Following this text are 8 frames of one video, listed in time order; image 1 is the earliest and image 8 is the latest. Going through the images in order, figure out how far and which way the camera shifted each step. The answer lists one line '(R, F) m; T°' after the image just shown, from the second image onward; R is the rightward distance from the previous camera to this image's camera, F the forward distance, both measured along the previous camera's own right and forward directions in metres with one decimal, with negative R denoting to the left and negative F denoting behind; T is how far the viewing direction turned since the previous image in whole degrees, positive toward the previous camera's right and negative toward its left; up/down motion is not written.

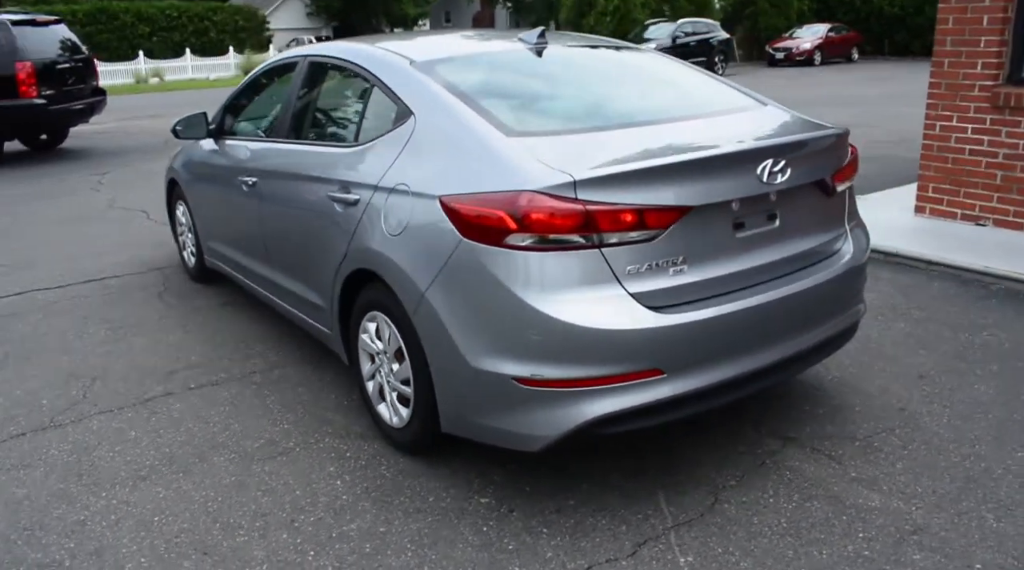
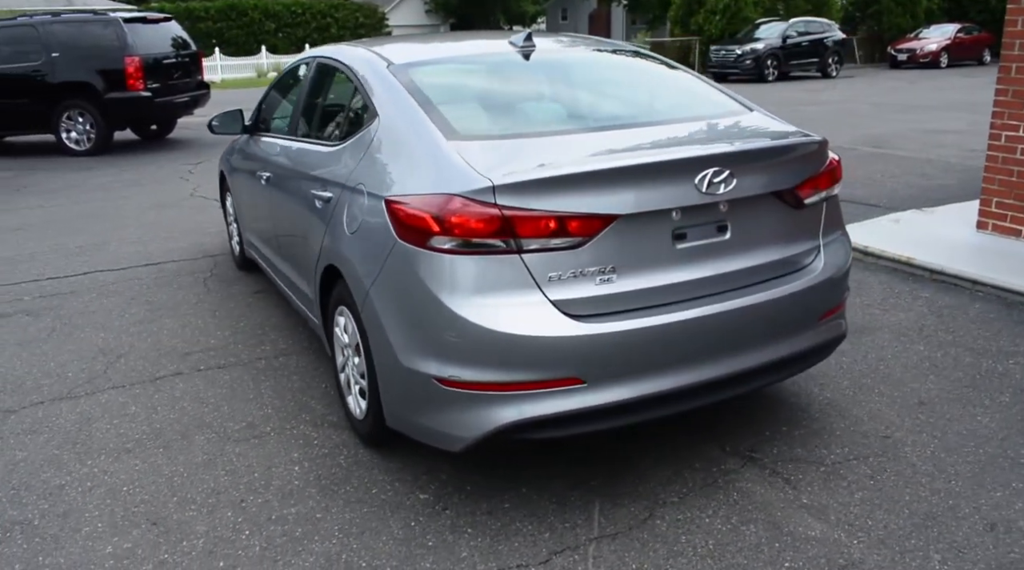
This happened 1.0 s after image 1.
(+0.6, 0.0) m; -8°
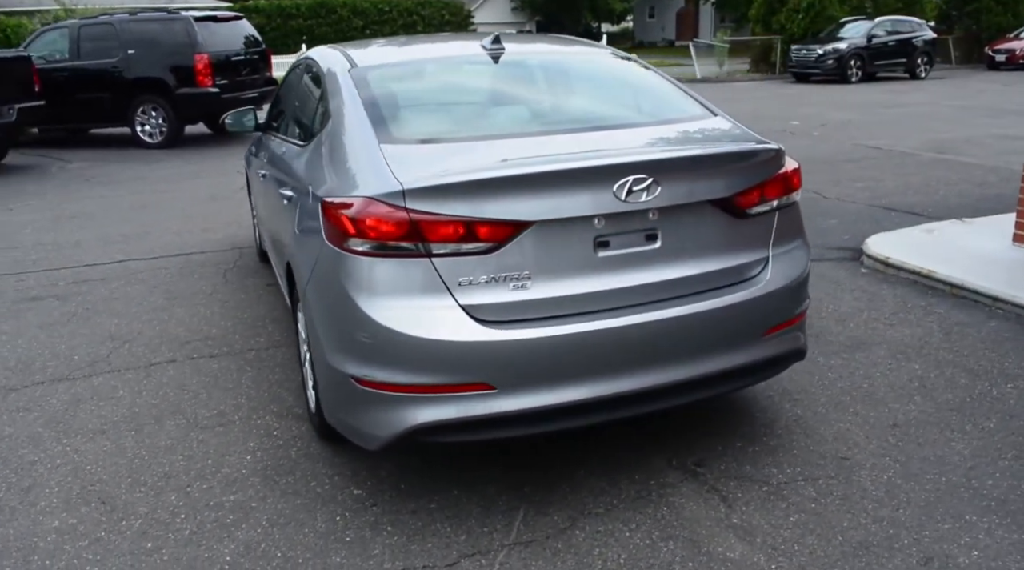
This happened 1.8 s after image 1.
(+0.5, 0.0) m; -6°
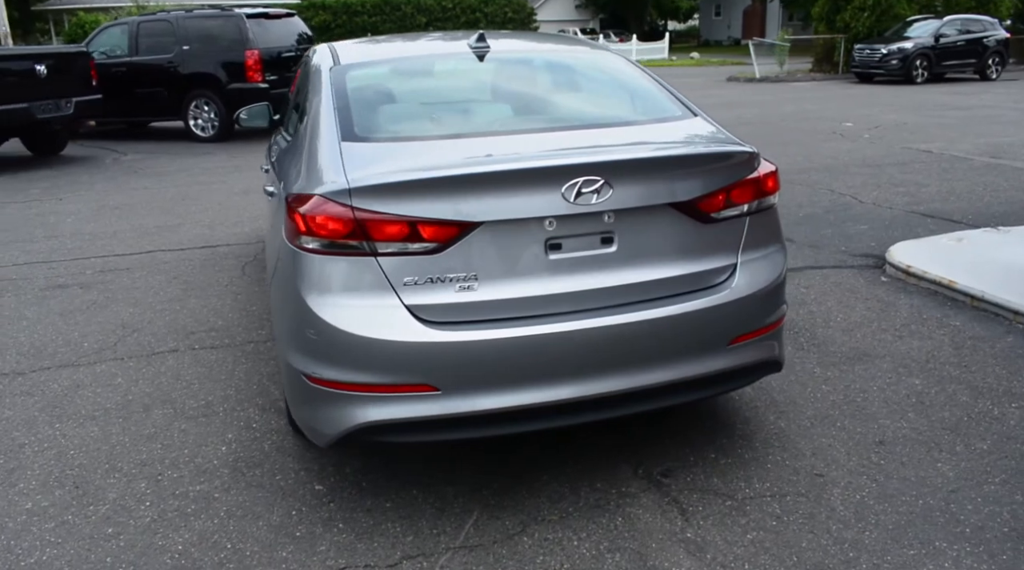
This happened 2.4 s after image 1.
(+0.3, 0.0) m; -4°
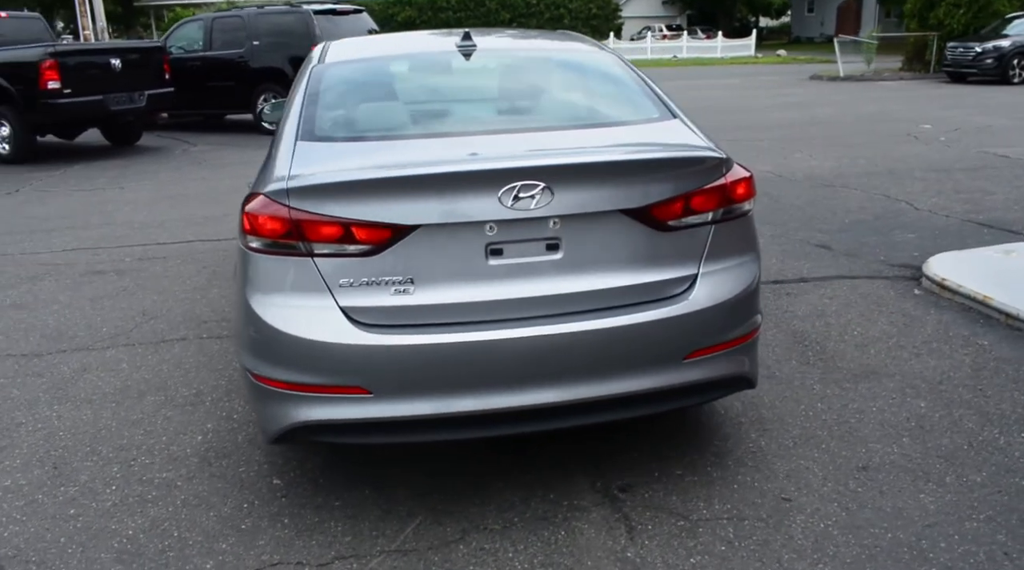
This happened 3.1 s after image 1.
(+0.4, +0.1) m; -6°
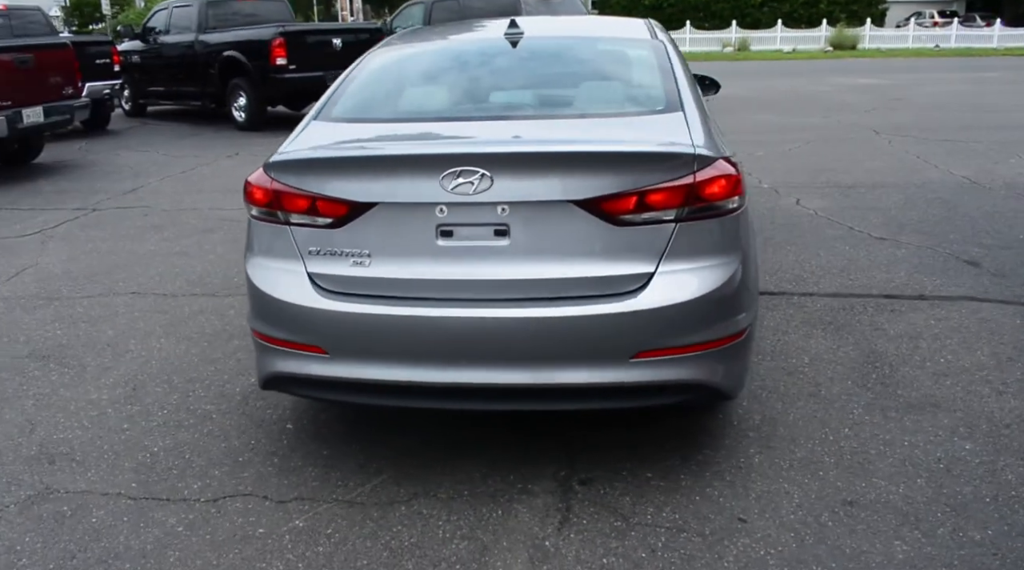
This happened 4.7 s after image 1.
(+0.9, 0.0) m; -16°
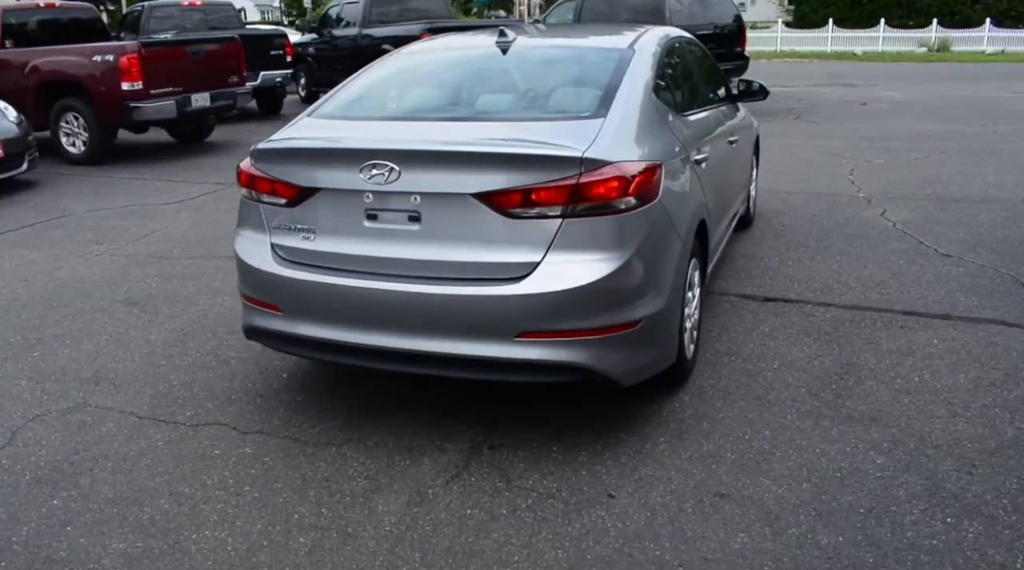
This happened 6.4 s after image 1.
(+1.0, -0.2) m; -12°
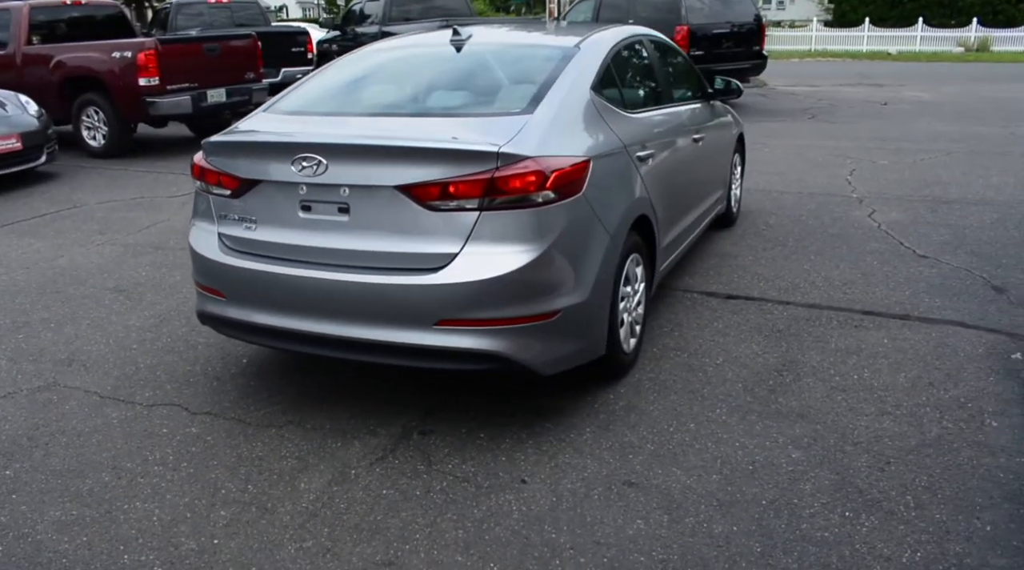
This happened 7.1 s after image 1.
(+0.4, -0.1) m; -3°
